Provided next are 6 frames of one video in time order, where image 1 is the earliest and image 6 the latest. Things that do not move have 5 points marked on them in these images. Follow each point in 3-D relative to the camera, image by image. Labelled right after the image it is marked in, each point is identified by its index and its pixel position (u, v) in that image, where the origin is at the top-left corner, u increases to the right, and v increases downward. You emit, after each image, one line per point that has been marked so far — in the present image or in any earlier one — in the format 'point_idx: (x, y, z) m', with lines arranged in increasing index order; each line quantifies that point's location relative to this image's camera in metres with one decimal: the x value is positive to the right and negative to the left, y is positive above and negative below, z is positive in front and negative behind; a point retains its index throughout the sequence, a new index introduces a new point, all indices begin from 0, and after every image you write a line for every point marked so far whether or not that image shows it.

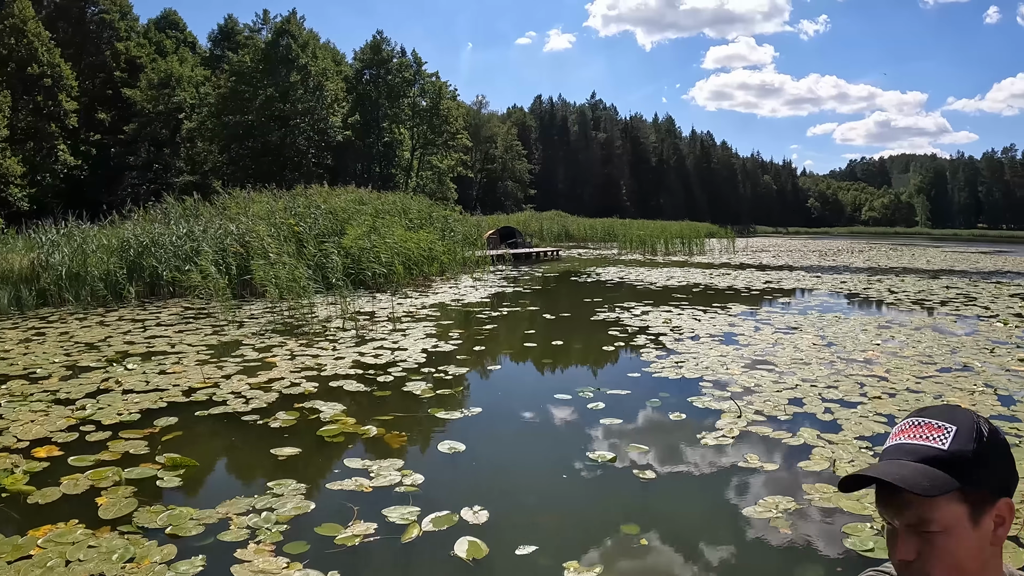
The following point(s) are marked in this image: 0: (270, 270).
0: (-3.9, +0.3, +9.0) m
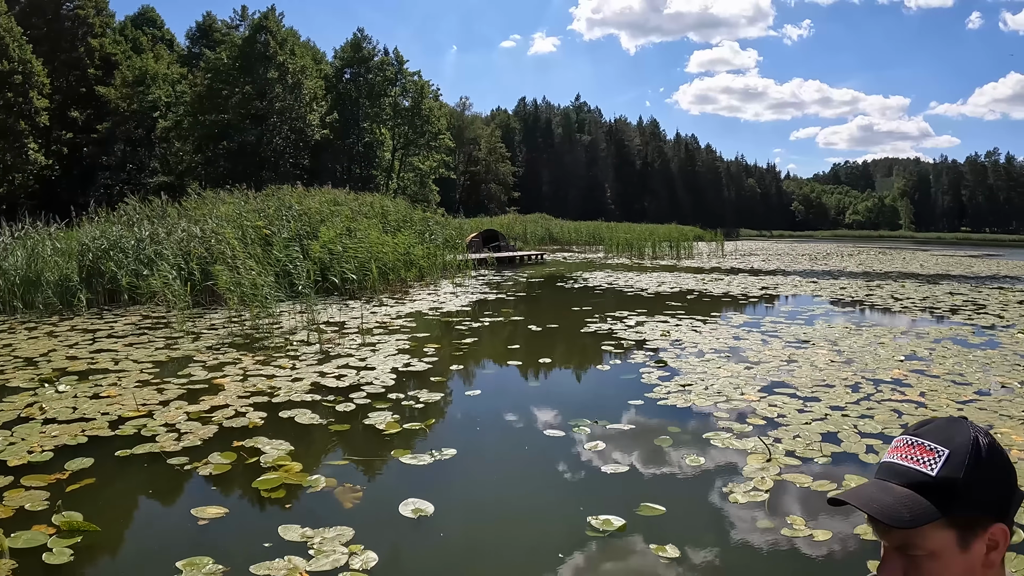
0: (-4.2, +0.2, +8.3) m
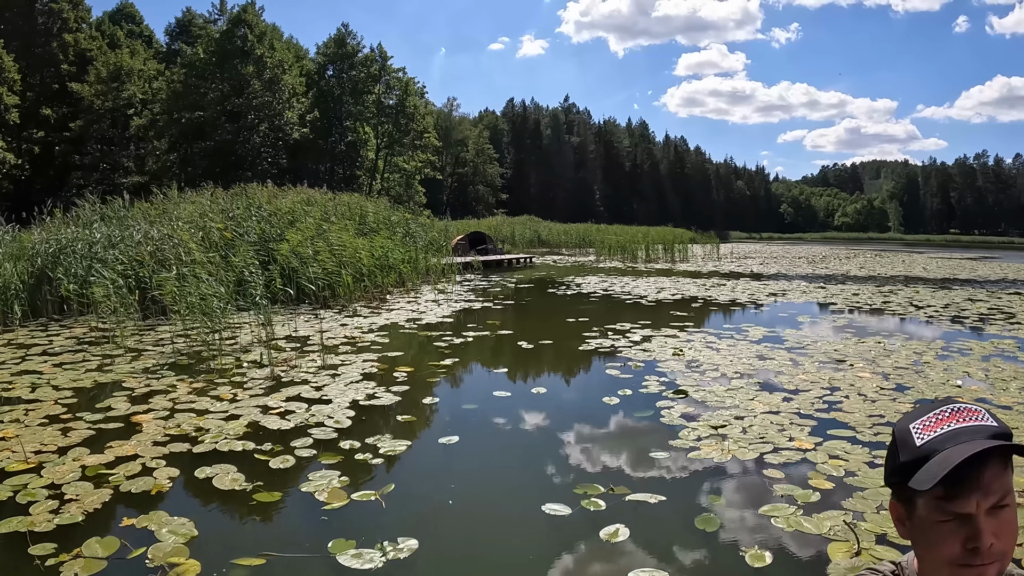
0: (-4.3, 0.0, +7.4) m
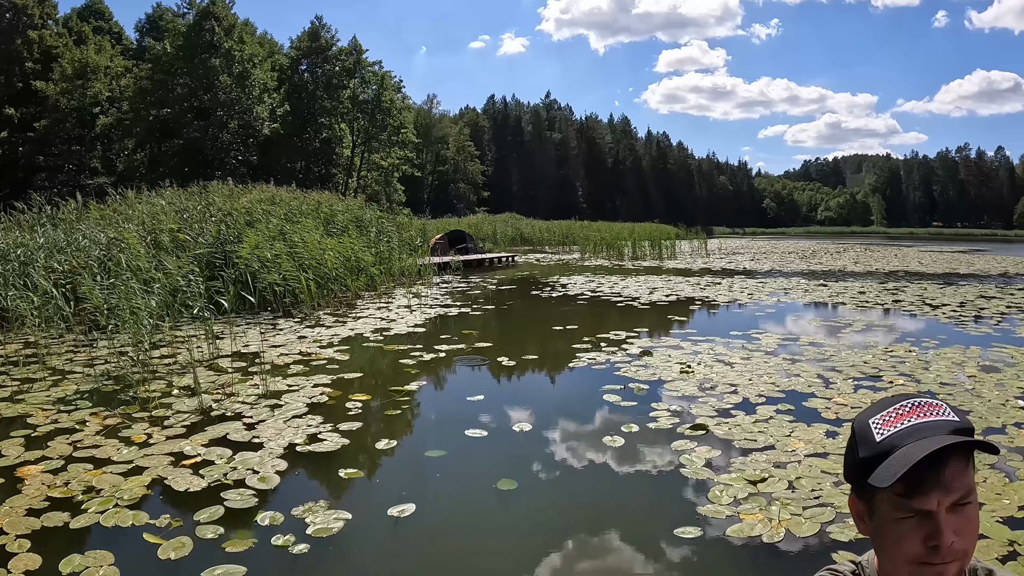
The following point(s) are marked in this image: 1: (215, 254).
0: (-4.6, -0.1, +6.5) m
1: (-4.4, +0.5, +8.4) m
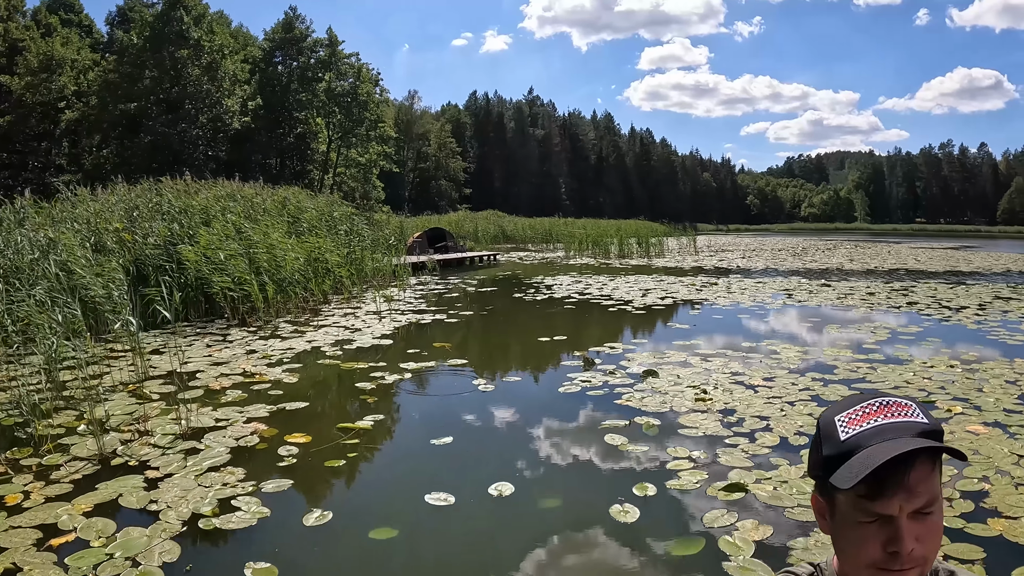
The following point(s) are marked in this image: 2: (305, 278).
0: (-4.8, -0.2, +5.6) m
1: (-4.7, +0.5, +7.6) m
2: (-3.0, +0.1, +8.4) m
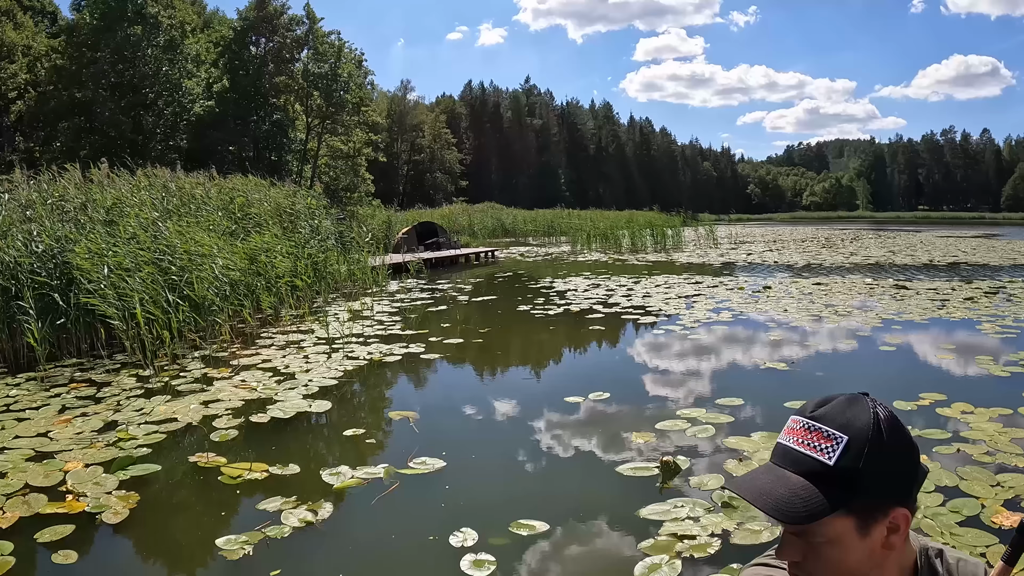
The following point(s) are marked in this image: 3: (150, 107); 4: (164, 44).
0: (-4.7, -0.4, +3.6) m
1: (-4.6, +0.2, +5.6) m
2: (-3.0, 0.0, +6.4) m
3: (-12.3, +6.3, +19.5) m
4: (-12.2, +8.6, +20.1) m
